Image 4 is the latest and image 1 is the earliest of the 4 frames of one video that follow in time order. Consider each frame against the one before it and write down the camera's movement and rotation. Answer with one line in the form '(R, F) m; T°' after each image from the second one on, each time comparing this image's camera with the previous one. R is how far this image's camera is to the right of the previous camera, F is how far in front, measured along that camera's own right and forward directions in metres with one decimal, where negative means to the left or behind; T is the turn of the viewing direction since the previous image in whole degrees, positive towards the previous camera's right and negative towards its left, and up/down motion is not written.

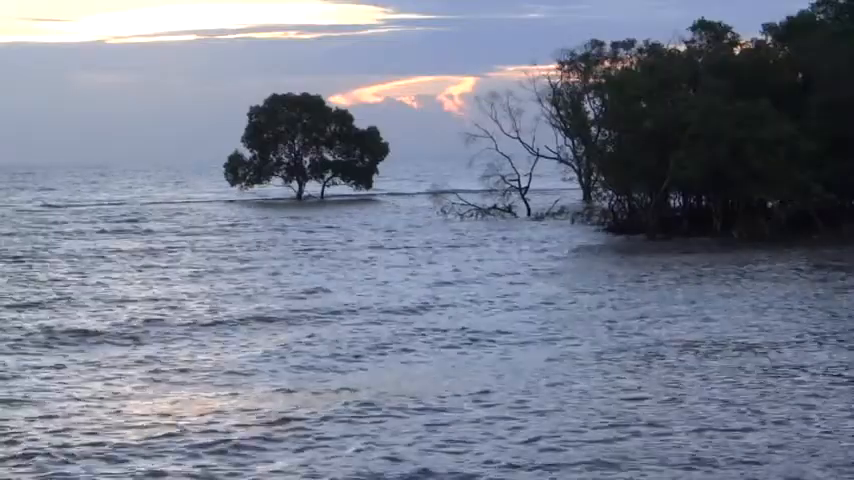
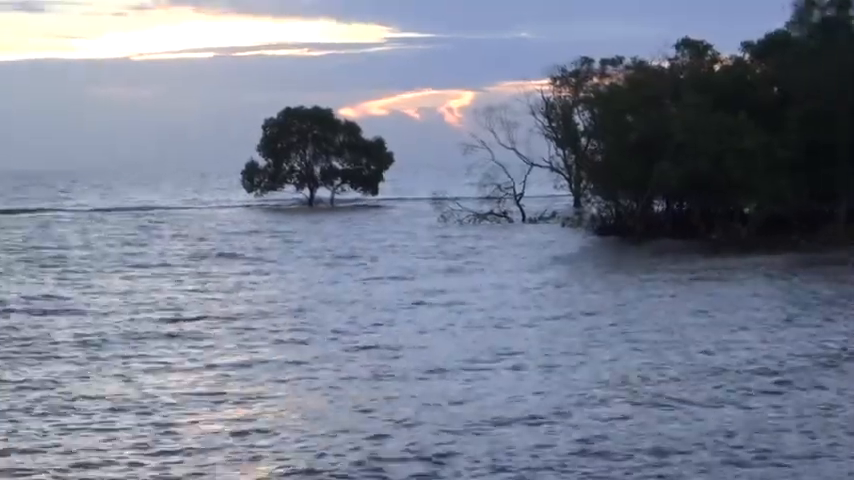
(+0.3, -2.8) m; -1°
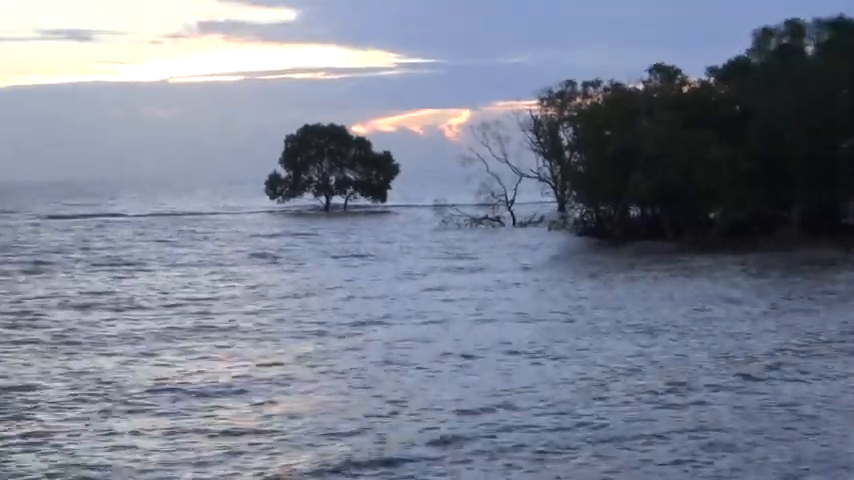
(-0.4, -5.0) m; 0°
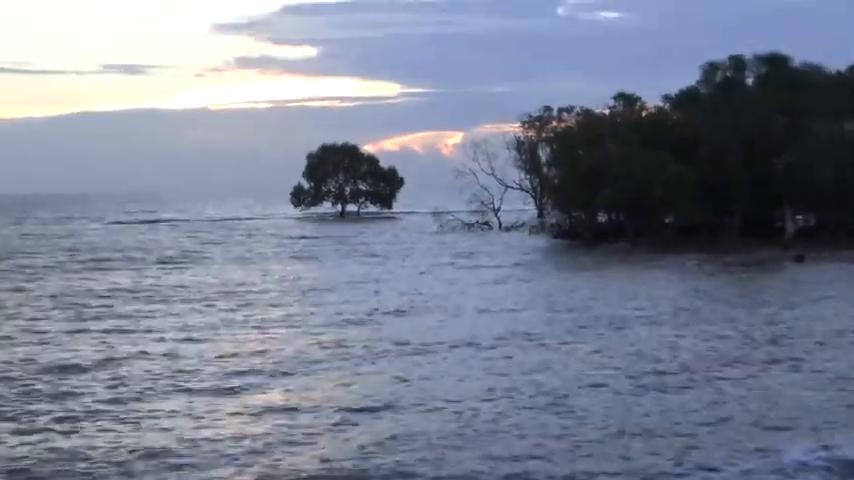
(+0.1, -8.1) m; 0°
